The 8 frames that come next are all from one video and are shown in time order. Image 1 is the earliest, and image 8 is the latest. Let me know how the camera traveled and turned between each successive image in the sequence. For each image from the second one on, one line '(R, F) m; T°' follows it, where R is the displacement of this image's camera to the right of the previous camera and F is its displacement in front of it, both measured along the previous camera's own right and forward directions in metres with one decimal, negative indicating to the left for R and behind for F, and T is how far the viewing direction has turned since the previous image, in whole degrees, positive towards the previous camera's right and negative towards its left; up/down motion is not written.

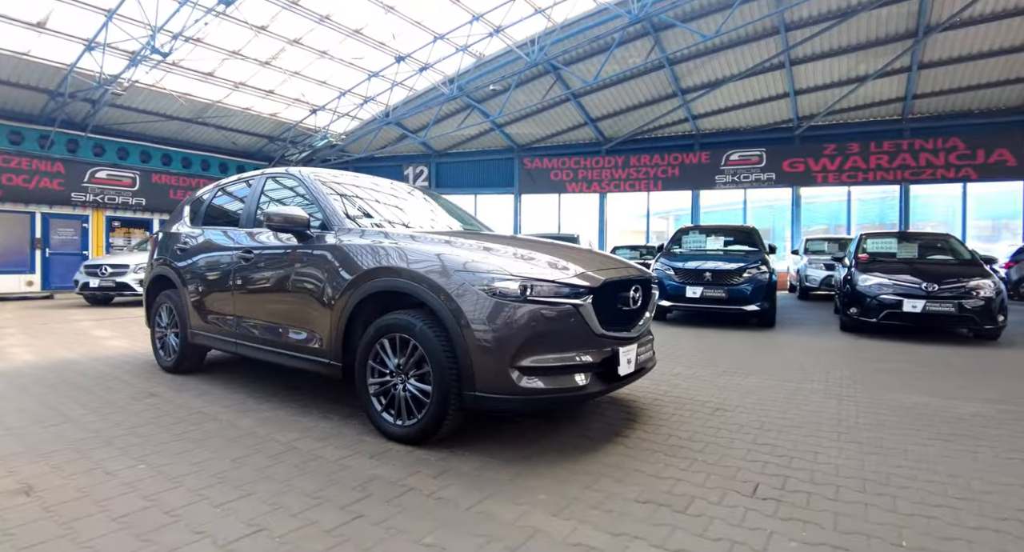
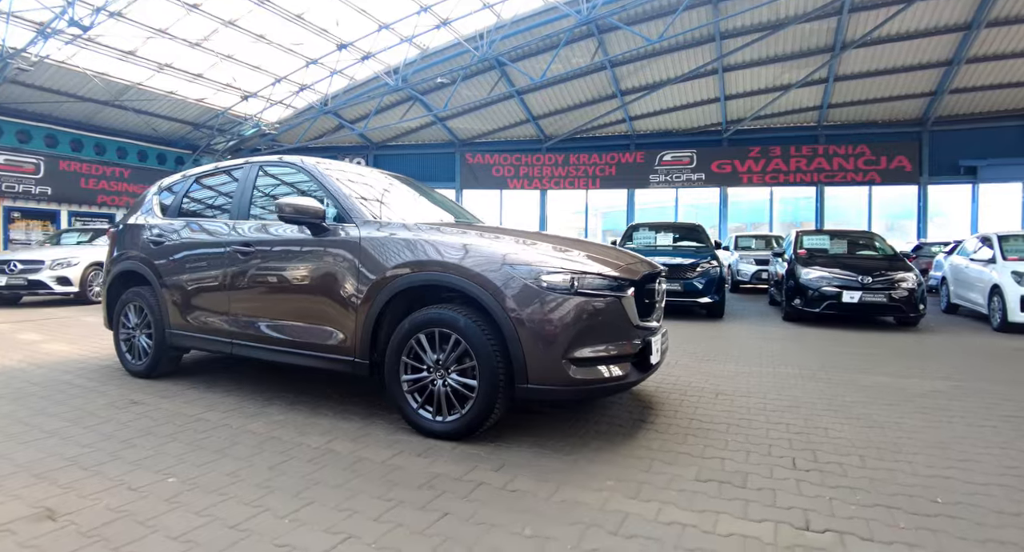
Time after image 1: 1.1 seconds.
(-0.7, 0.0) m; +8°
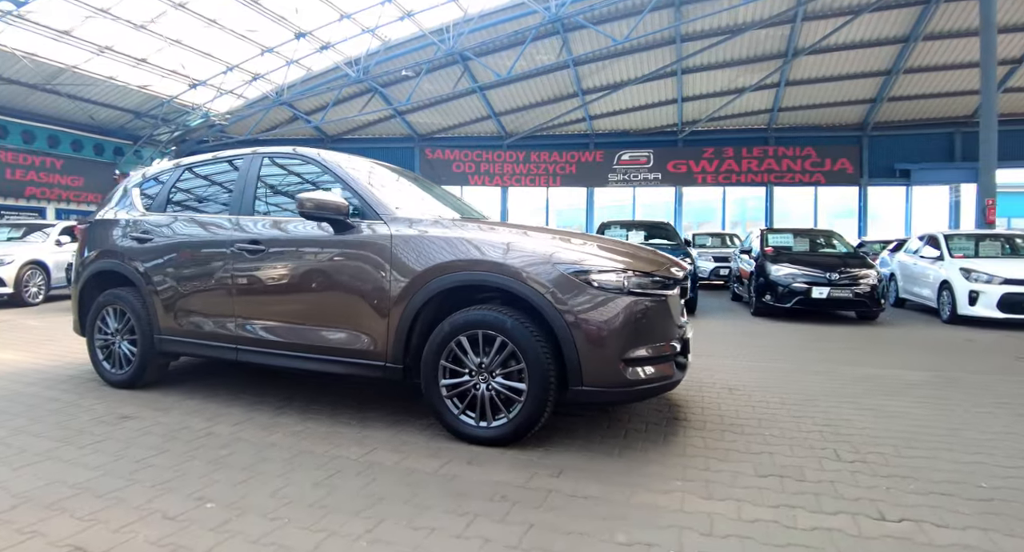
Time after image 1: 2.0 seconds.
(-0.6, +0.1) m; +6°
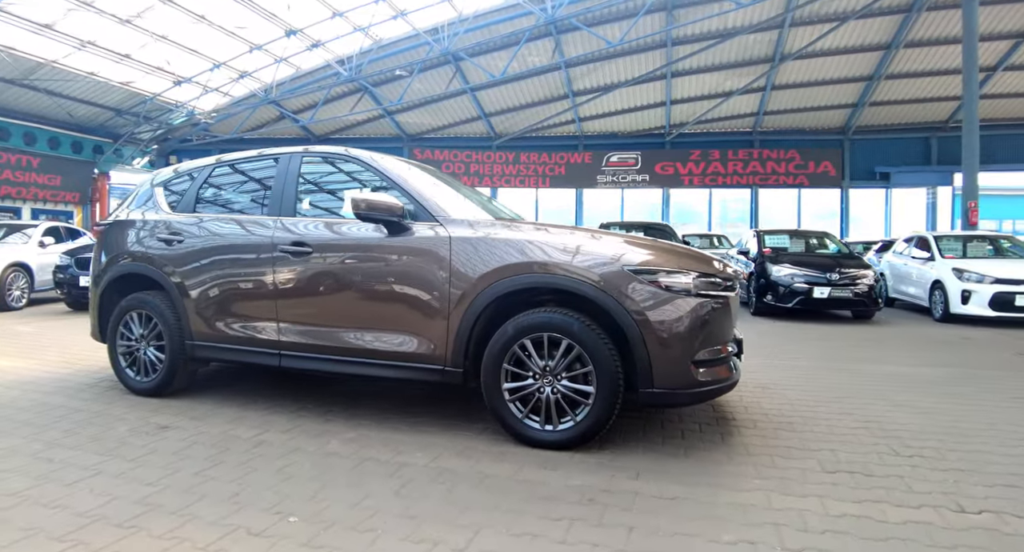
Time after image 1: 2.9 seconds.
(-0.5, 0.0) m; +2°
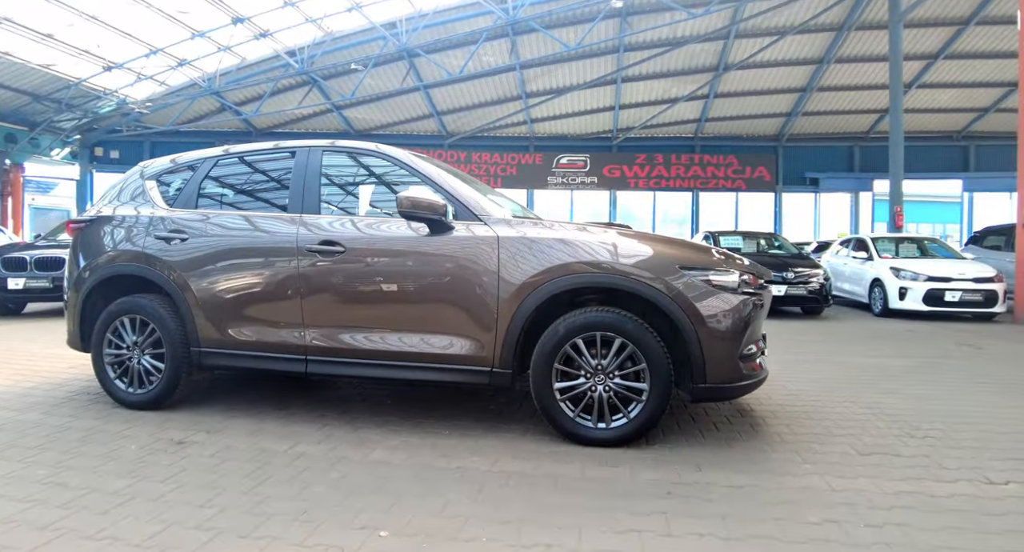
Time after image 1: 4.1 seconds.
(-0.7, 0.0) m; +7°
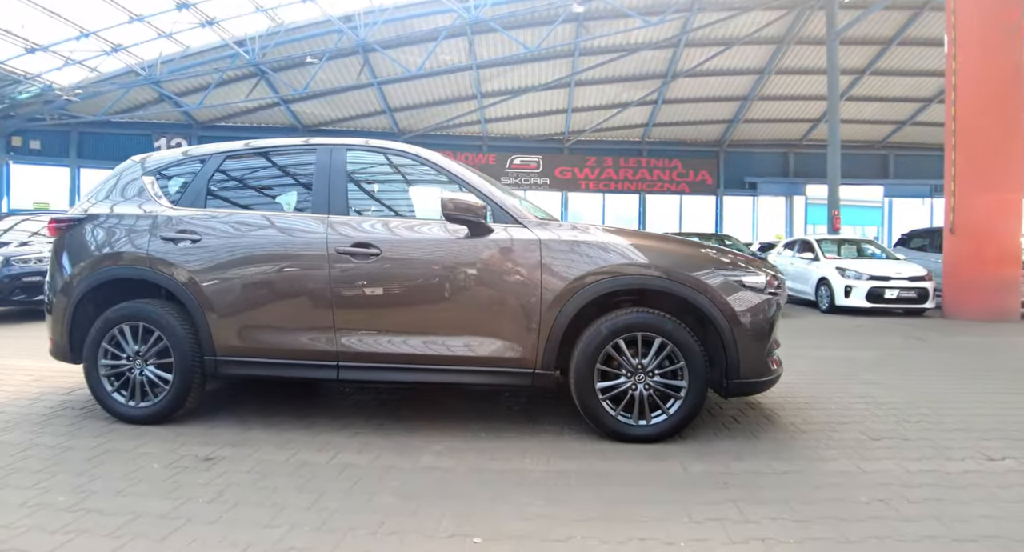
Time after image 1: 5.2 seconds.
(-0.6, 0.0) m; +6°
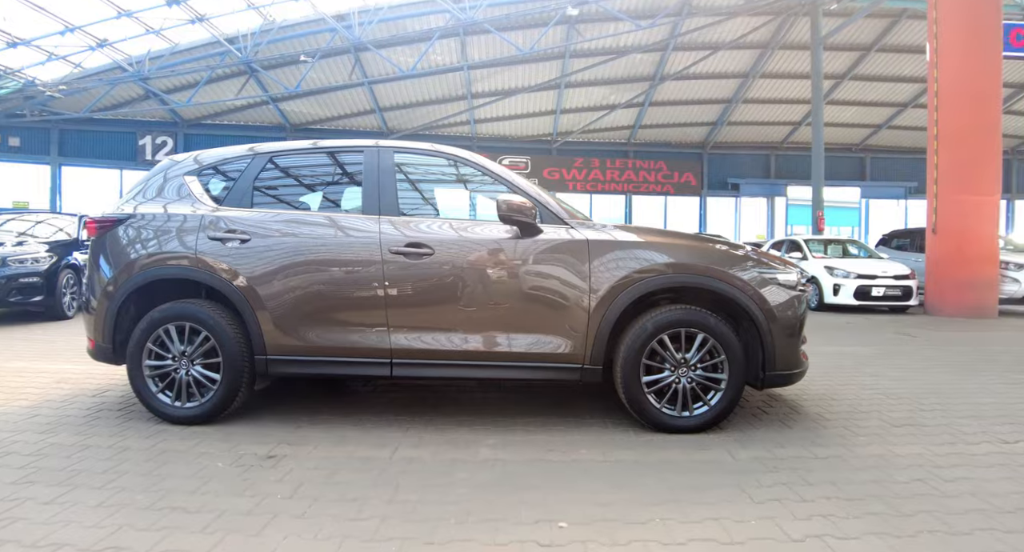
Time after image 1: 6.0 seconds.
(-0.4, -0.1) m; +2°
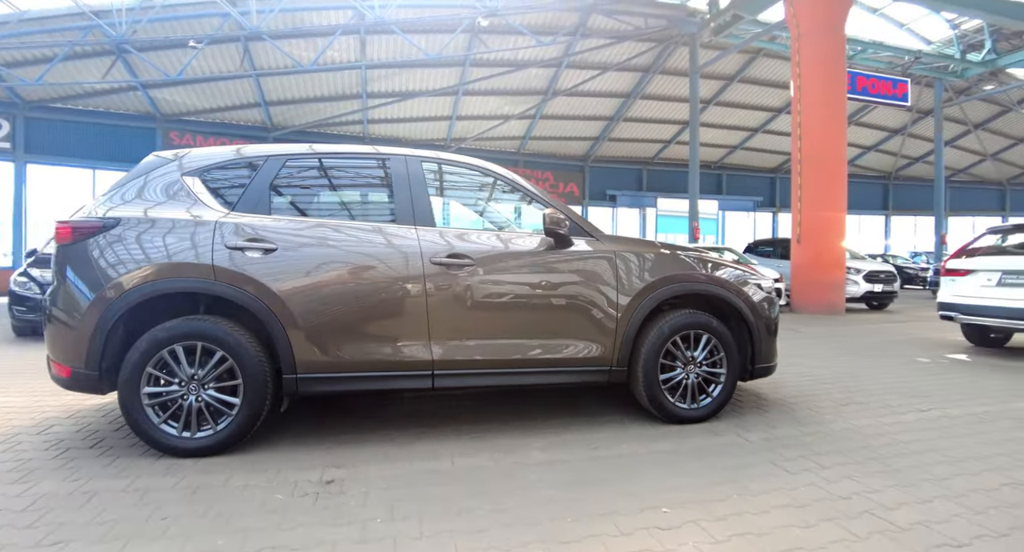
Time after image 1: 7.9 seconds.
(-1.1, 0.0) m; +14°
